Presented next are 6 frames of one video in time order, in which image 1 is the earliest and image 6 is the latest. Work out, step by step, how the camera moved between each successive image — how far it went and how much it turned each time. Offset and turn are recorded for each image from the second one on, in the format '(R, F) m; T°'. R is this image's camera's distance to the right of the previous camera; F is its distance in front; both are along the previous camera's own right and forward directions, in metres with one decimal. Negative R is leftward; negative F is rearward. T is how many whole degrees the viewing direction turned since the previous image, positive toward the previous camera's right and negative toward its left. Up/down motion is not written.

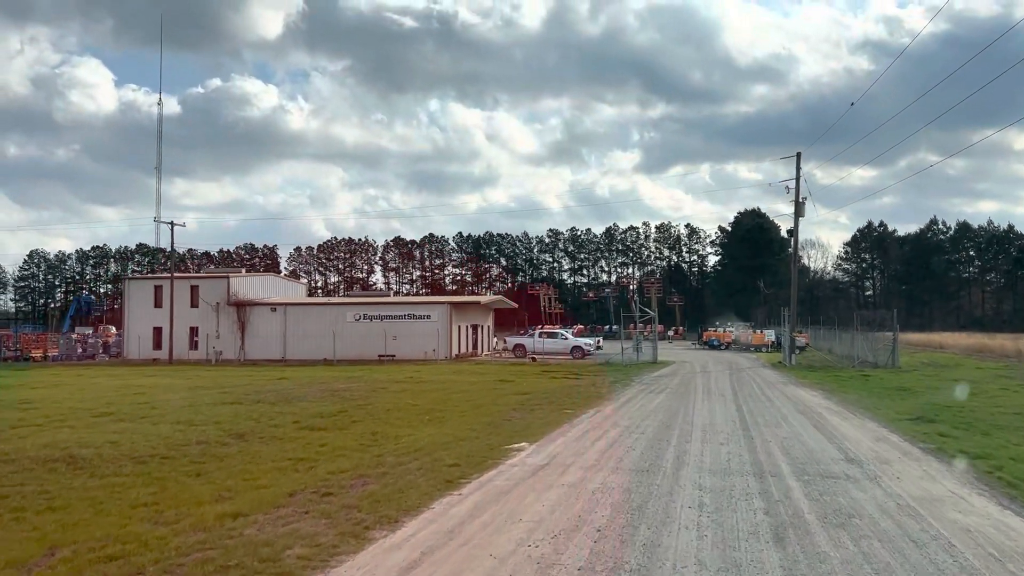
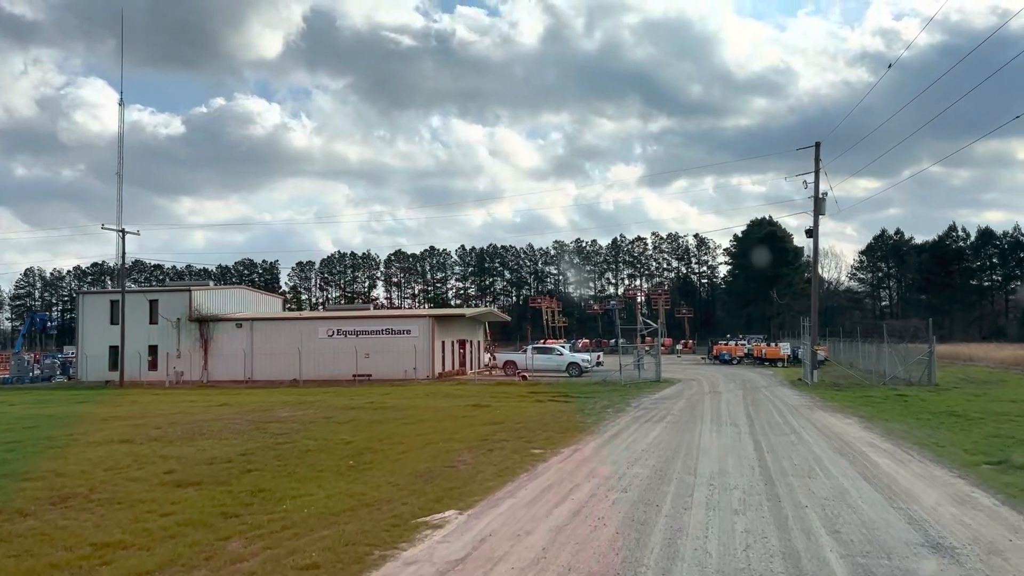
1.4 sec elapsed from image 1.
(+1.1, +3.9) m; -1°
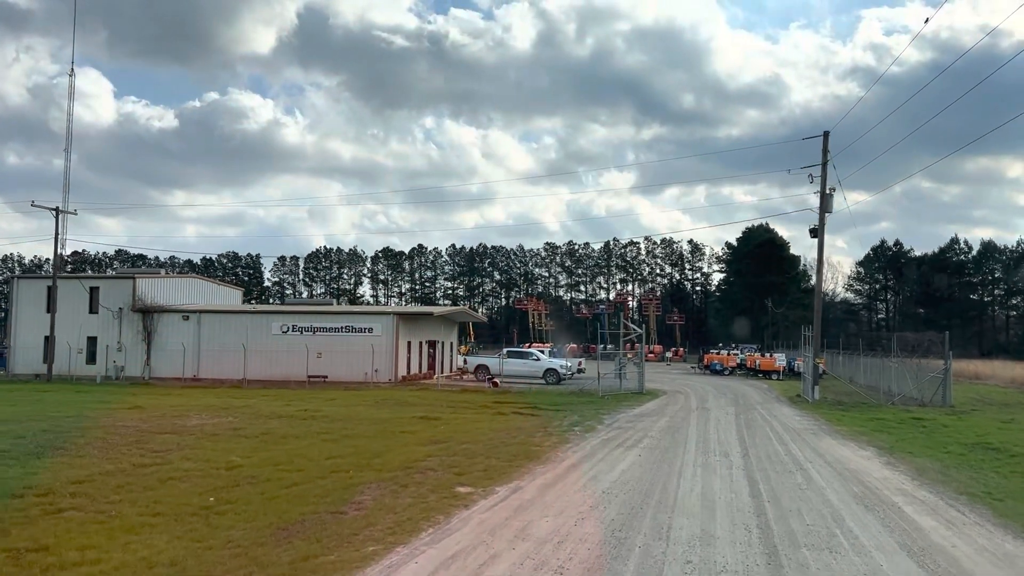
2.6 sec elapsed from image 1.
(+1.0, +3.3) m; 0°
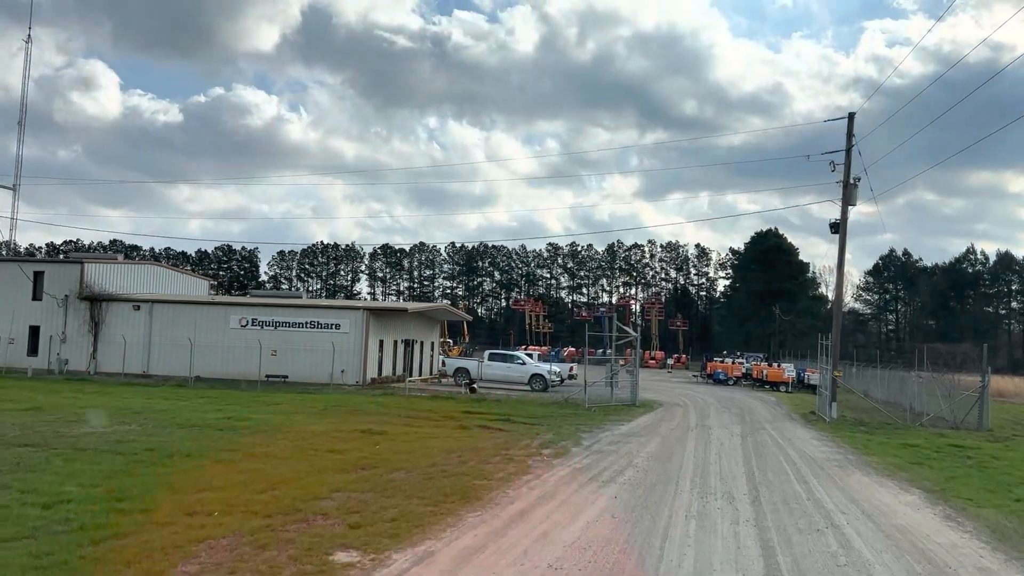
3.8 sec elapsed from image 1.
(+0.9, +3.3) m; 0°
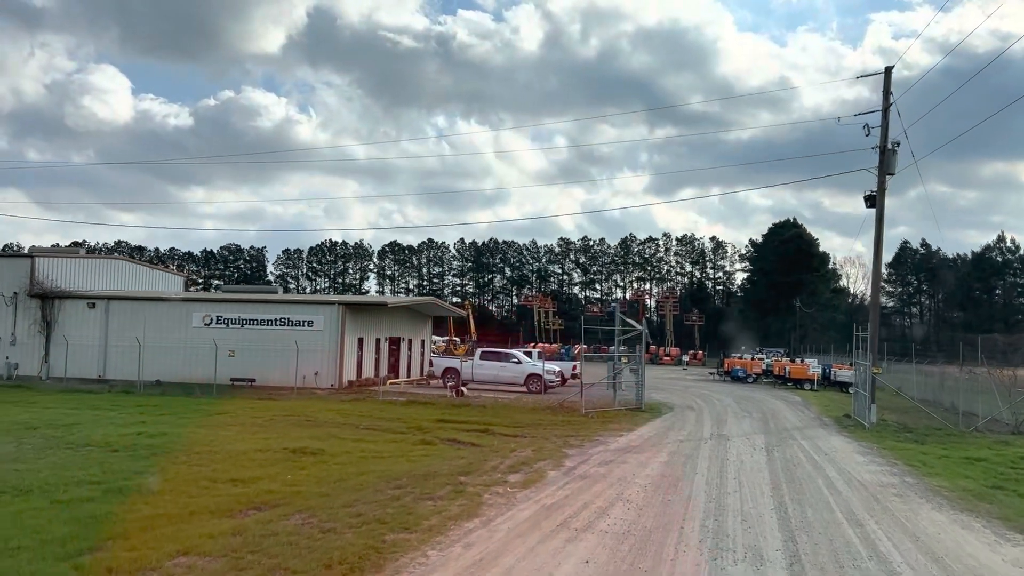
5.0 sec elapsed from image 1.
(+0.9, +3.3) m; -1°
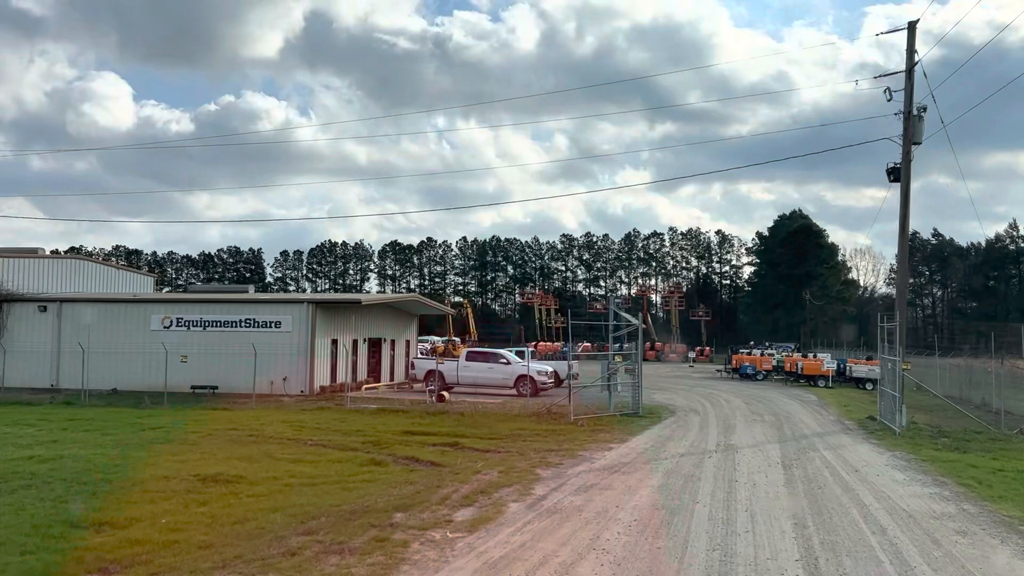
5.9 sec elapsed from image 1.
(+0.7, +2.4) m; -1°
